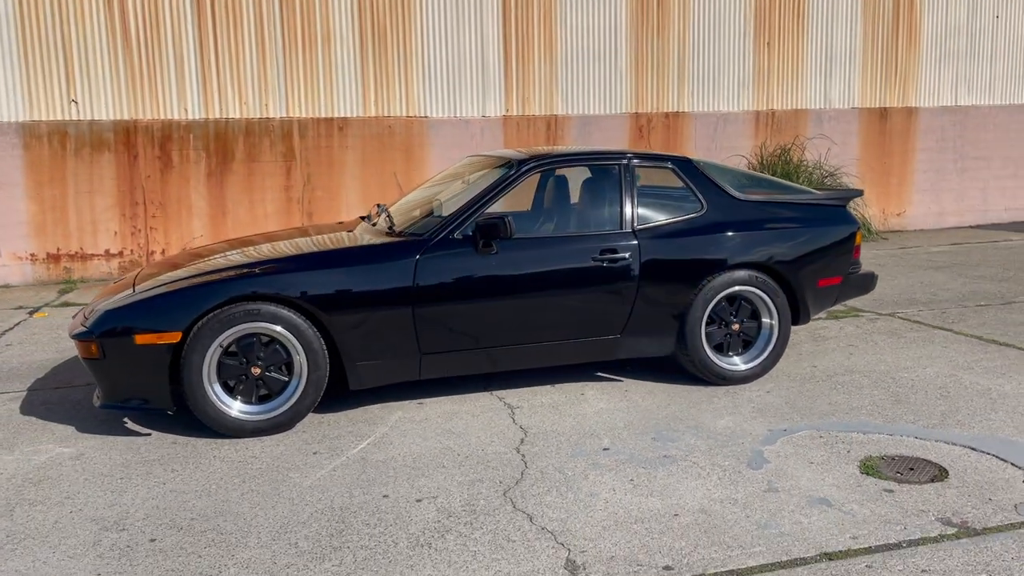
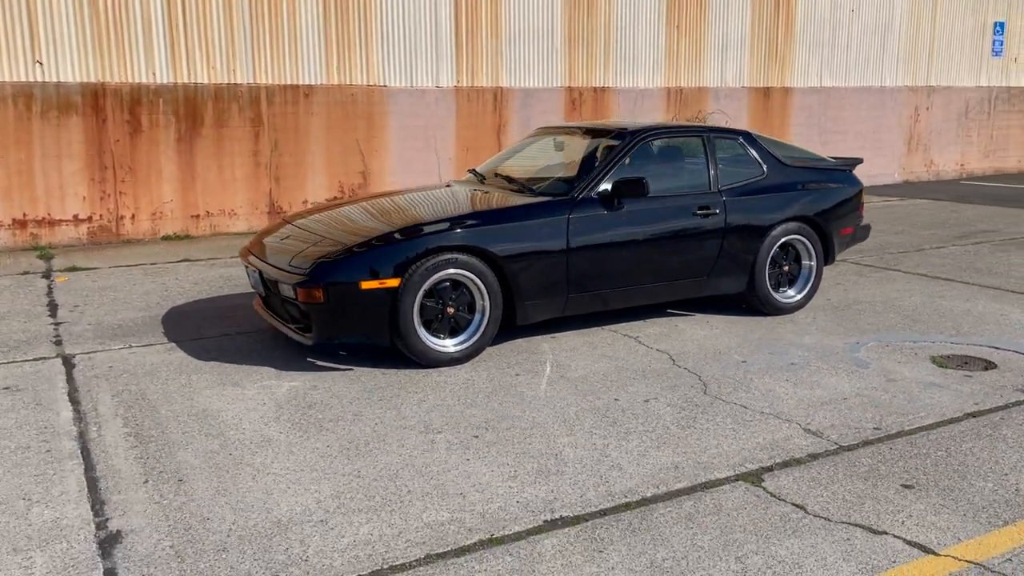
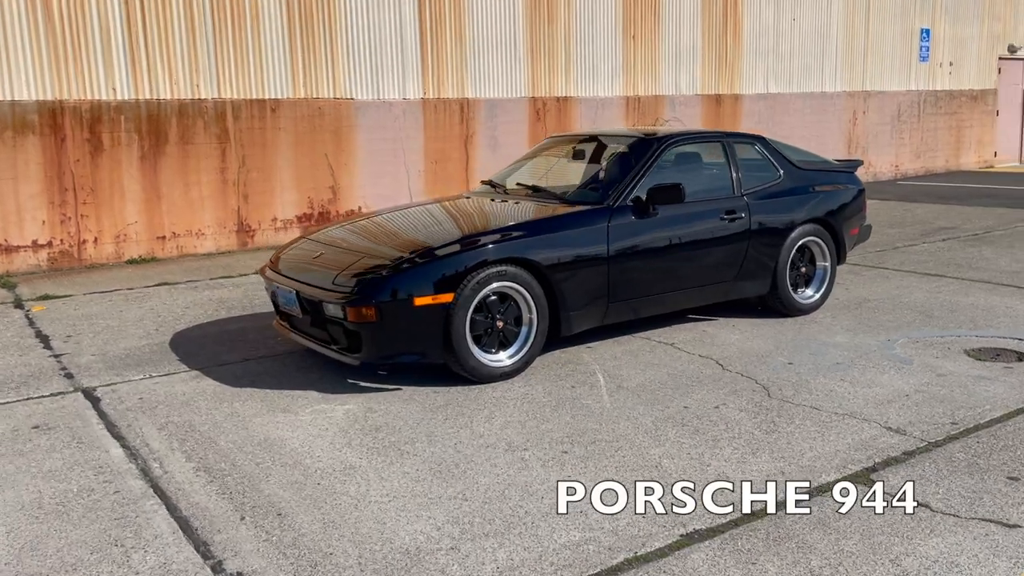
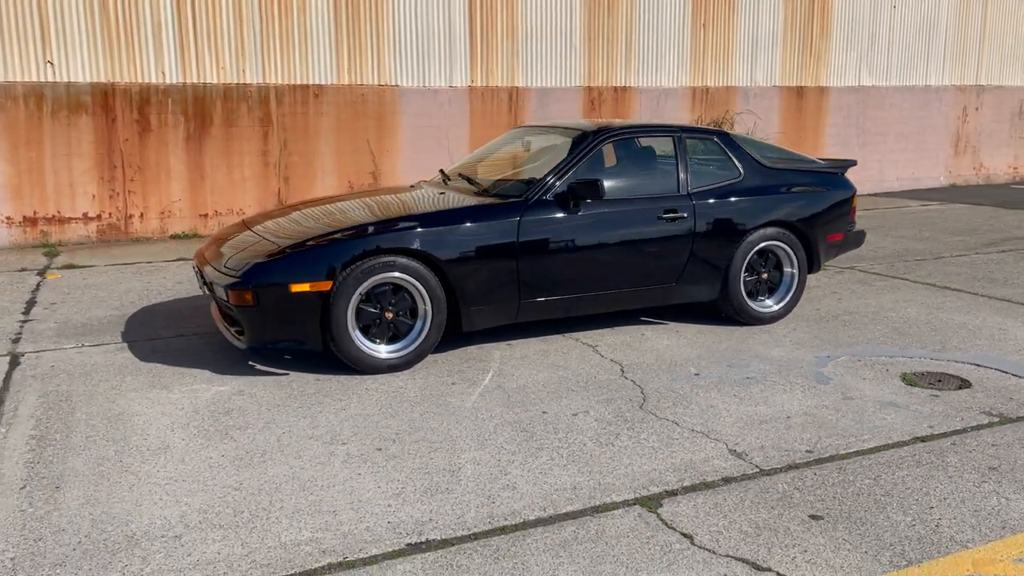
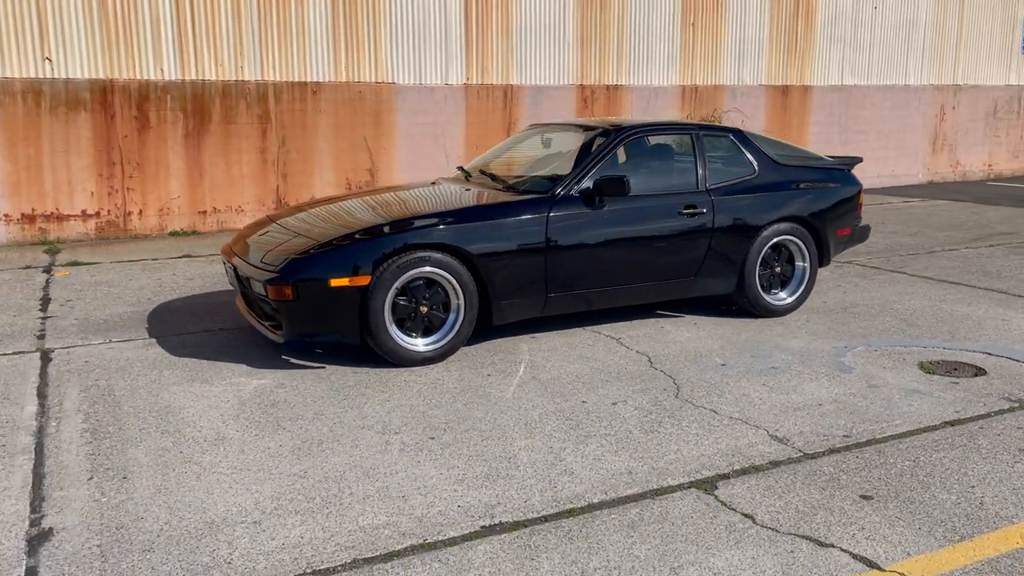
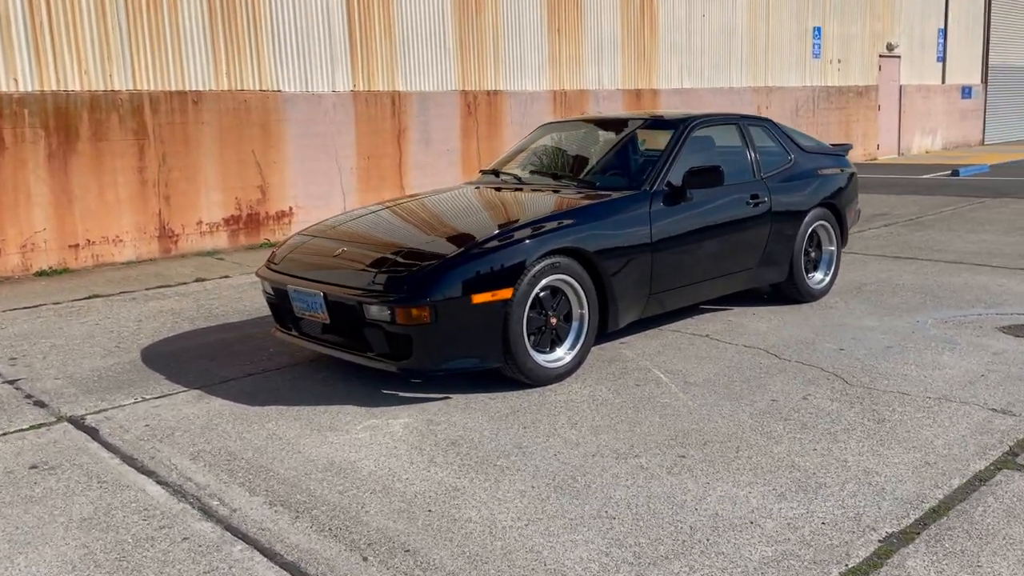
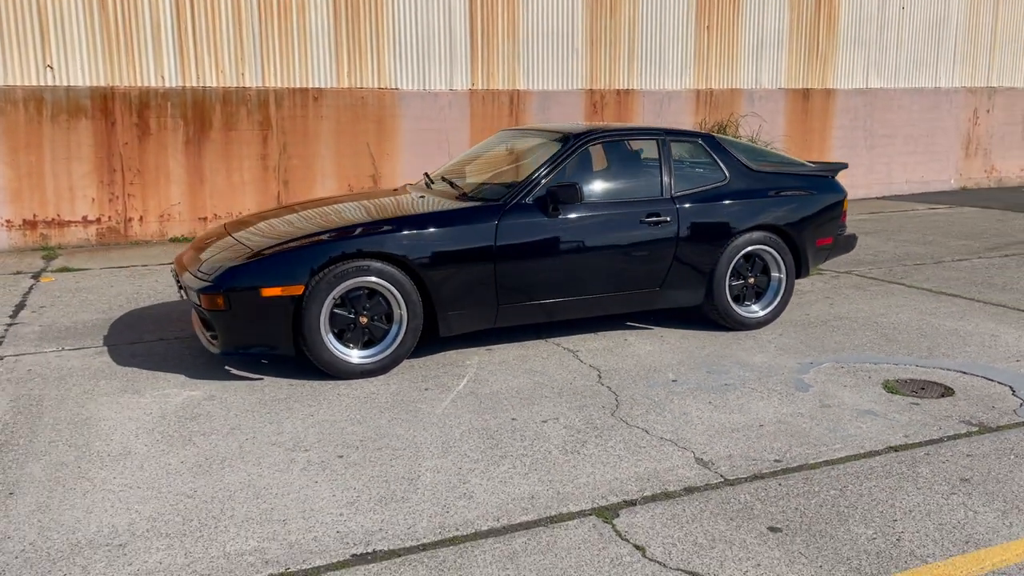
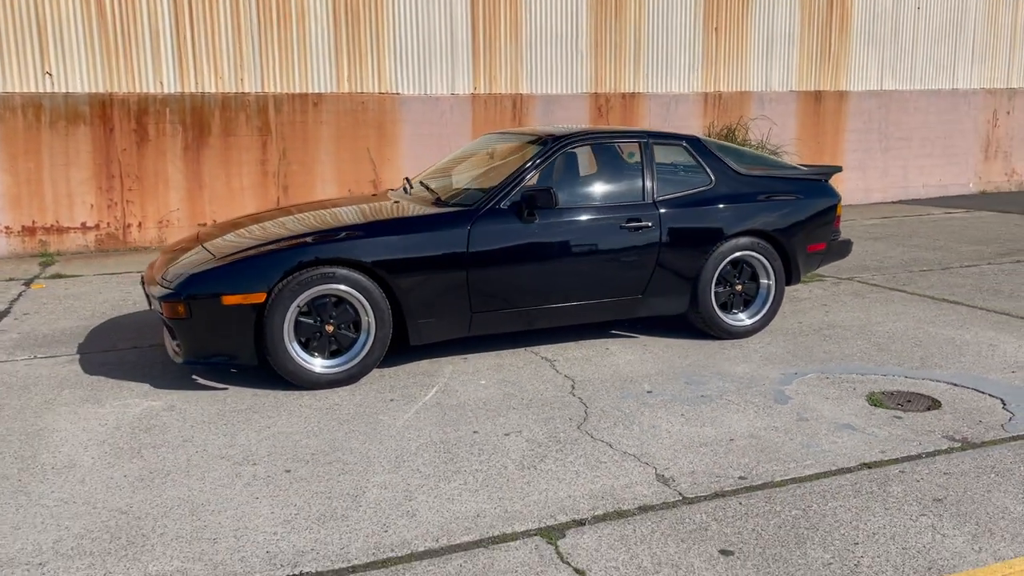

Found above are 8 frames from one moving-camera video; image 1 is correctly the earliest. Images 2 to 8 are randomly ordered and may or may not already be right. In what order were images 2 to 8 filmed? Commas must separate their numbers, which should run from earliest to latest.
8, 7, 4, 5, 2, 3, 6
